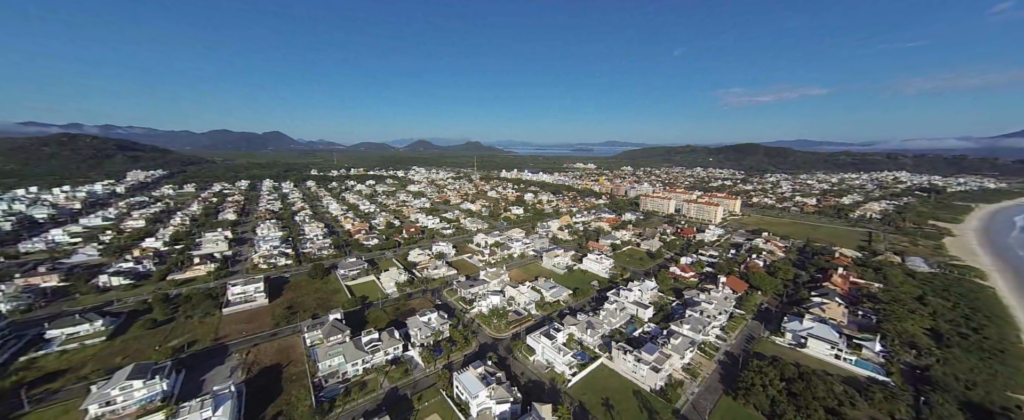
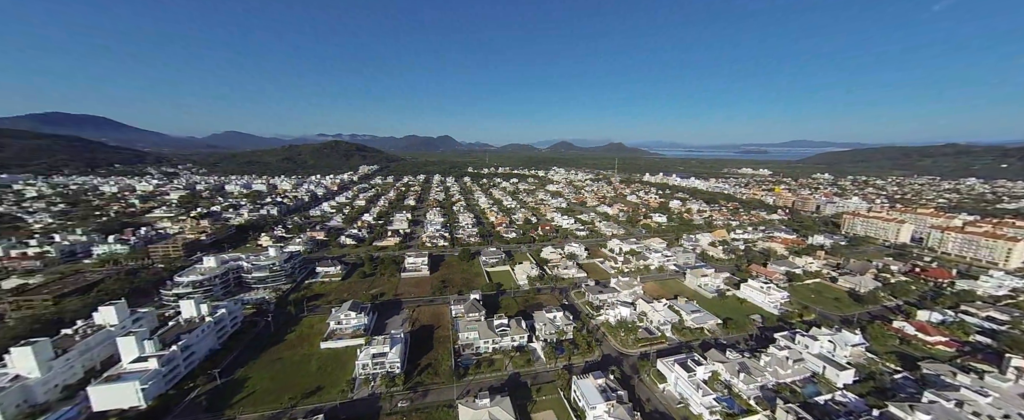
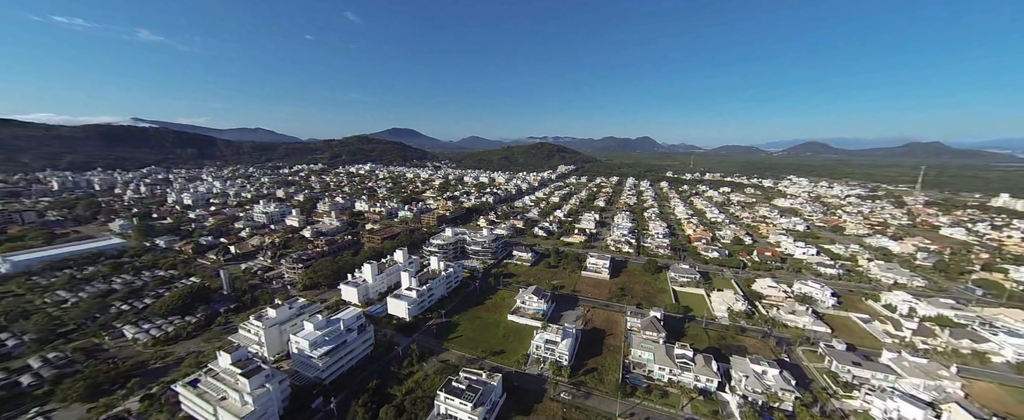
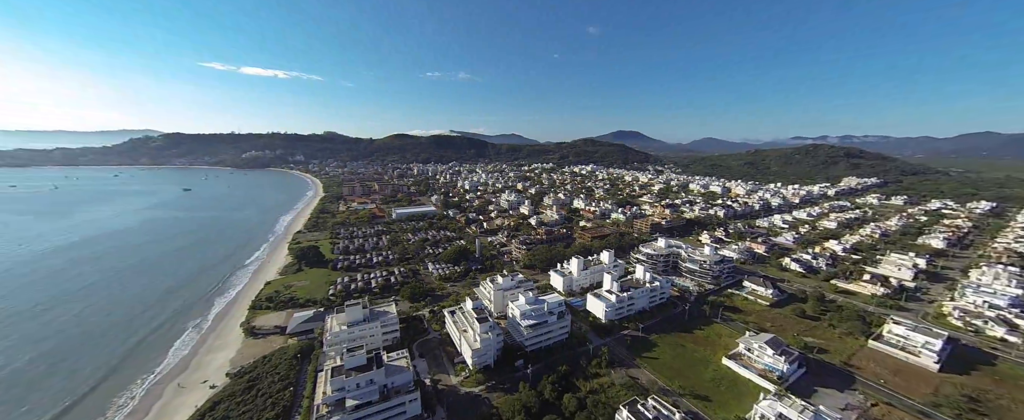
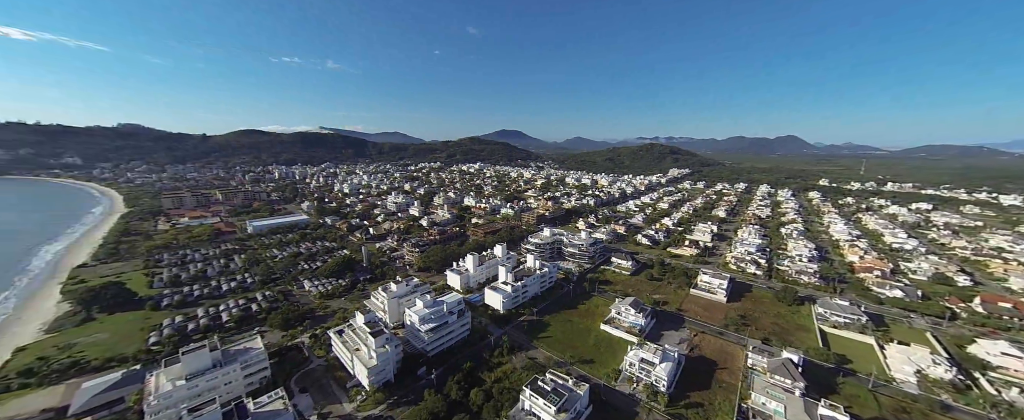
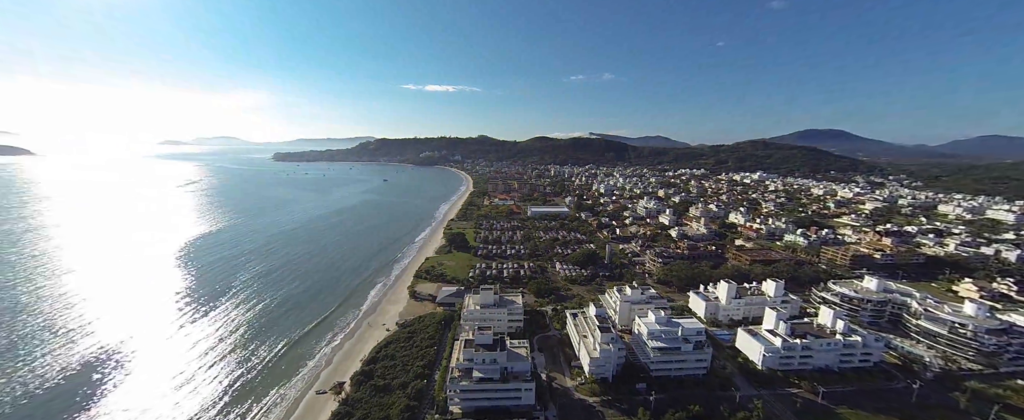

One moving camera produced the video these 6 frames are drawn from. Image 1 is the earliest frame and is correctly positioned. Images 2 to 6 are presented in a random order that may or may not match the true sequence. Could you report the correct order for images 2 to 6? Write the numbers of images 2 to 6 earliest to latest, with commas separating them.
2, 3, 5, 4, 6
